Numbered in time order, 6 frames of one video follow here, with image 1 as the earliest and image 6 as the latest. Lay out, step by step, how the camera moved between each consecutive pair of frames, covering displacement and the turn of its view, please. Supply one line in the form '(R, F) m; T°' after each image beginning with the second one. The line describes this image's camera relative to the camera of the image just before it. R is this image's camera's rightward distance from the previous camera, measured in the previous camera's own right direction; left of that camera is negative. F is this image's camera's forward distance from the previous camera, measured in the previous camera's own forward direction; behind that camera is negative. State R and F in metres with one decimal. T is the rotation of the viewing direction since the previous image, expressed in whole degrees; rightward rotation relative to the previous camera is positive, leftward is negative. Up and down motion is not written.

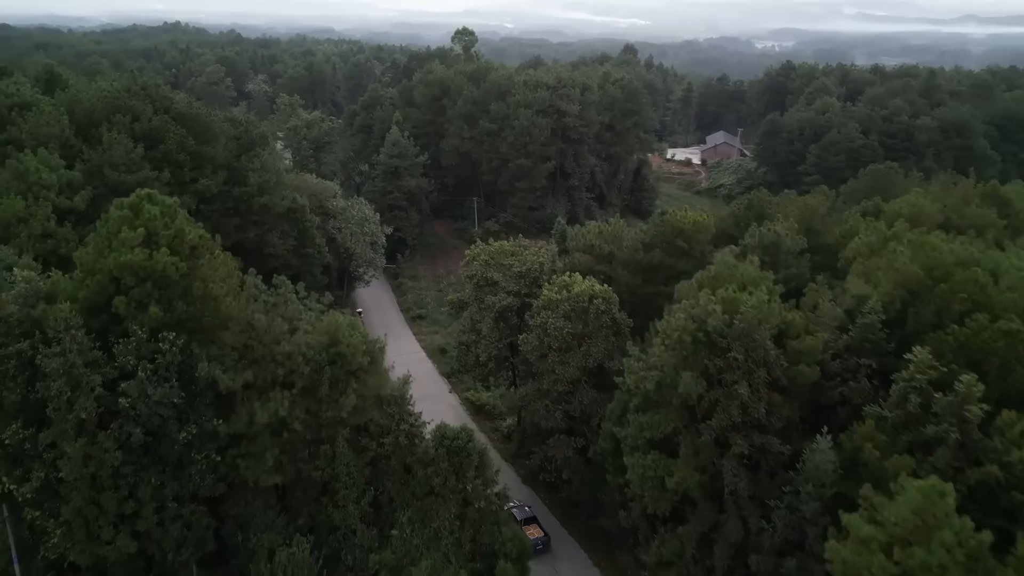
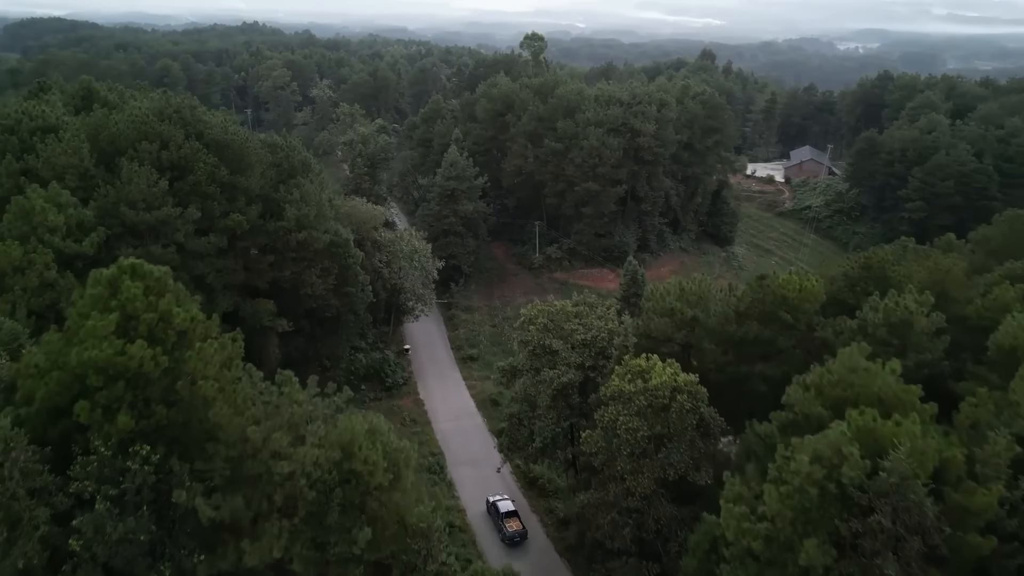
(-0.1, +2.9) m; -5°
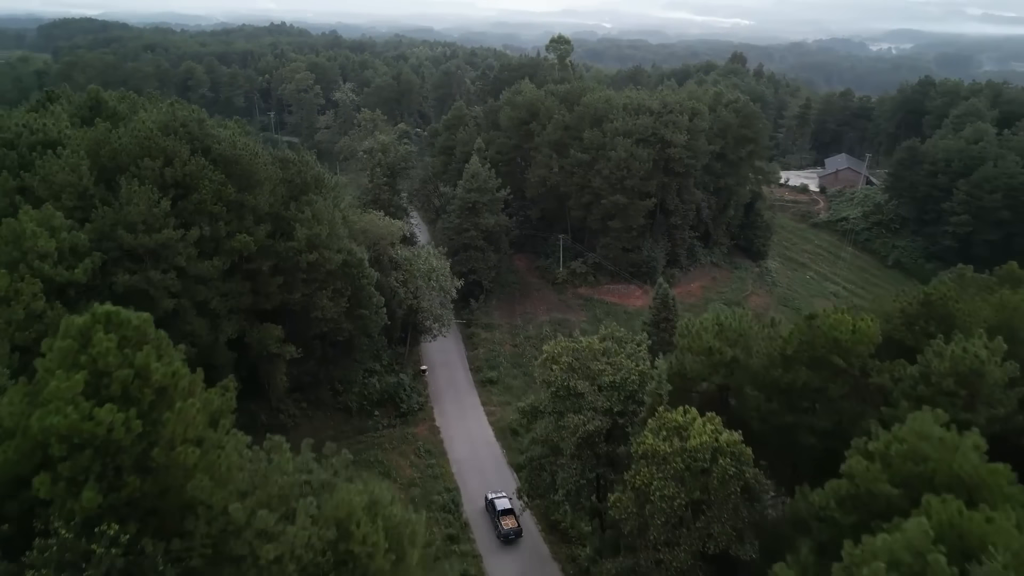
(0.0, +1.3) m; -2°
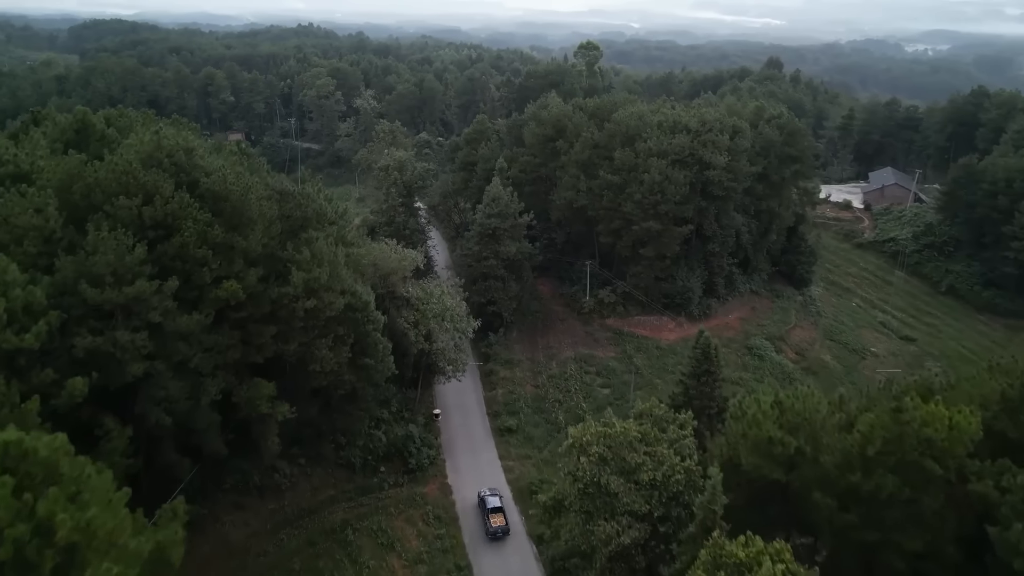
(0.0, +2.4) m; -2°
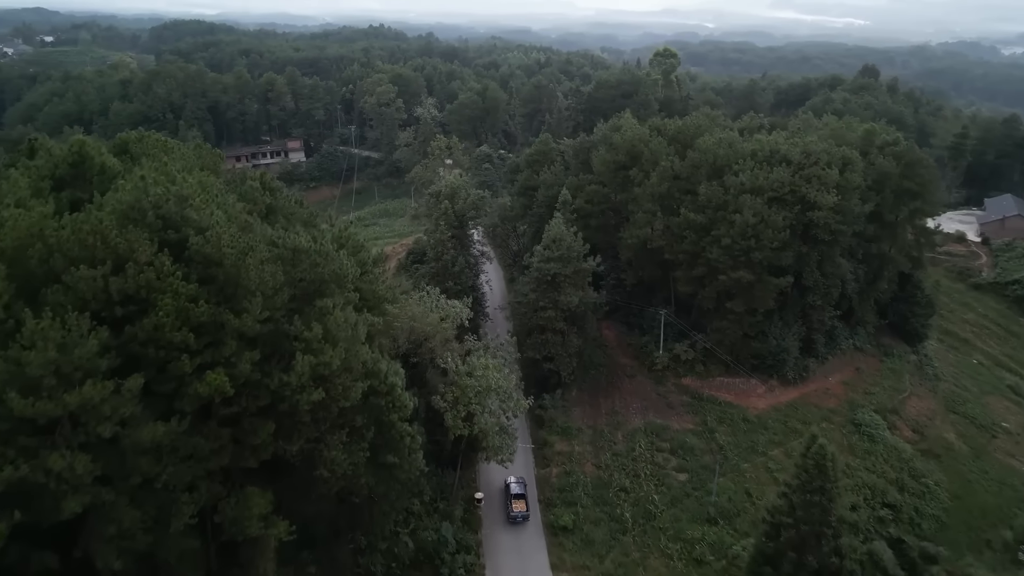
(0.0, +4.0) m; -5°
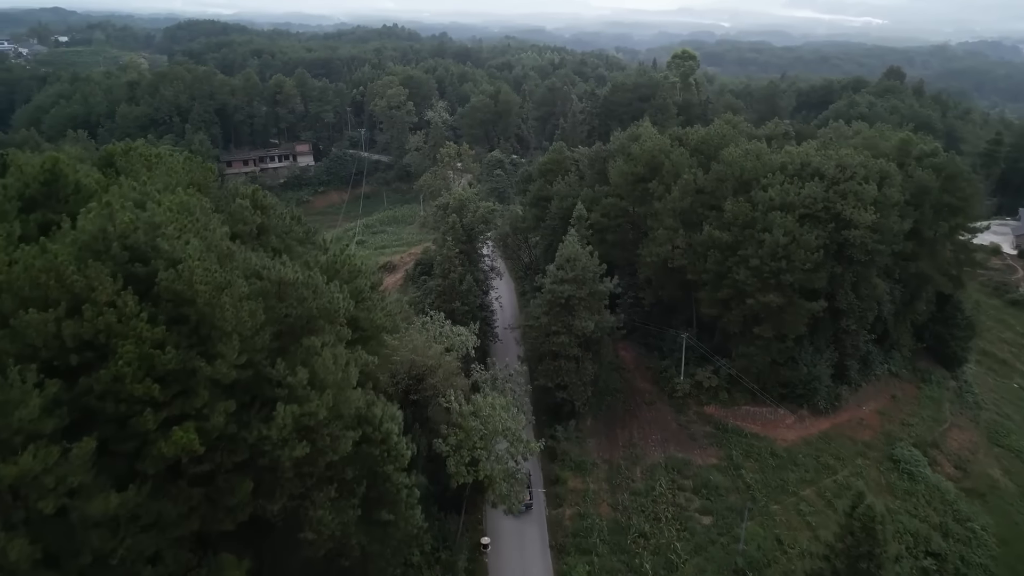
(+0.1, +1.7) m; -1°
